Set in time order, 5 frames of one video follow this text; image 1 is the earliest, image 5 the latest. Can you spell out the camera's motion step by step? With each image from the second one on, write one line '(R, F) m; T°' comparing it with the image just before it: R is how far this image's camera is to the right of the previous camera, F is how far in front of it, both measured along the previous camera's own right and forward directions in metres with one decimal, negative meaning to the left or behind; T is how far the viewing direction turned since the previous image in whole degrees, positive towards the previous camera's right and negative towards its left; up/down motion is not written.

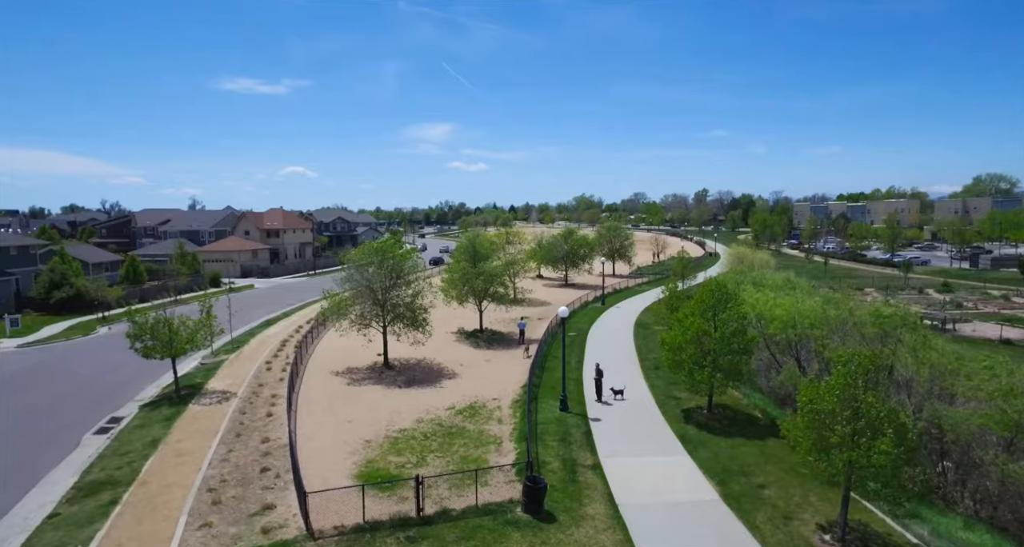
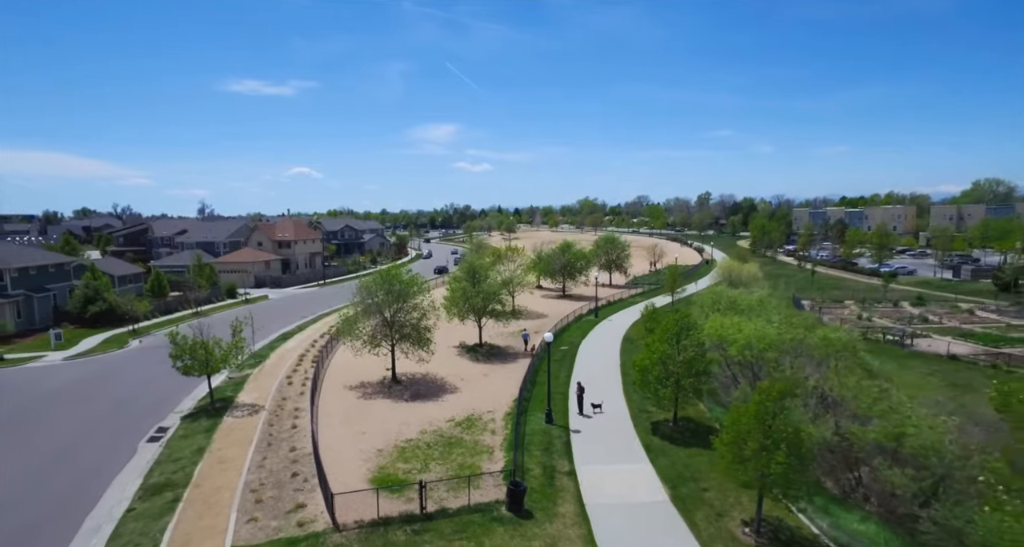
(+0.4, -2.0) m; -1°
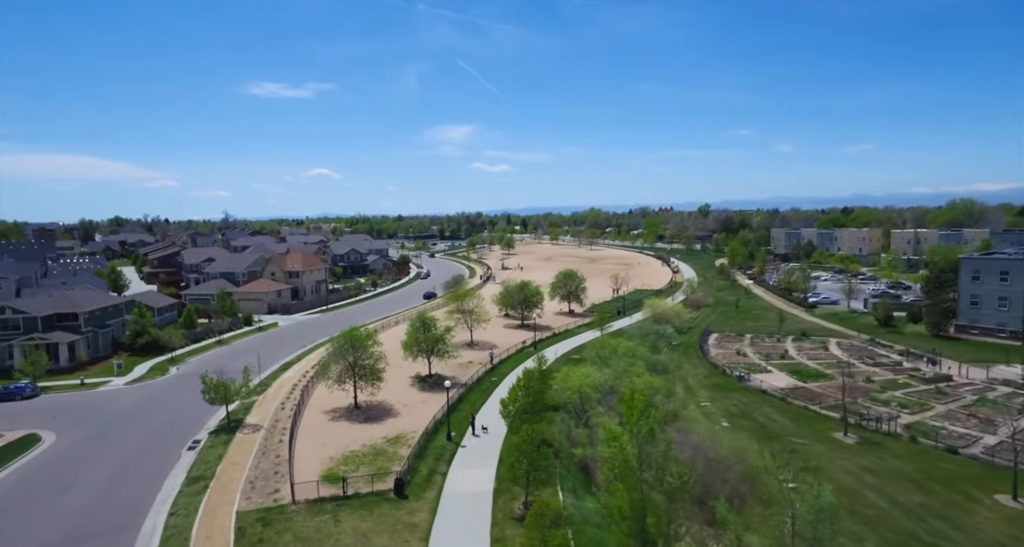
(+4.2, -7.8) m; -2°
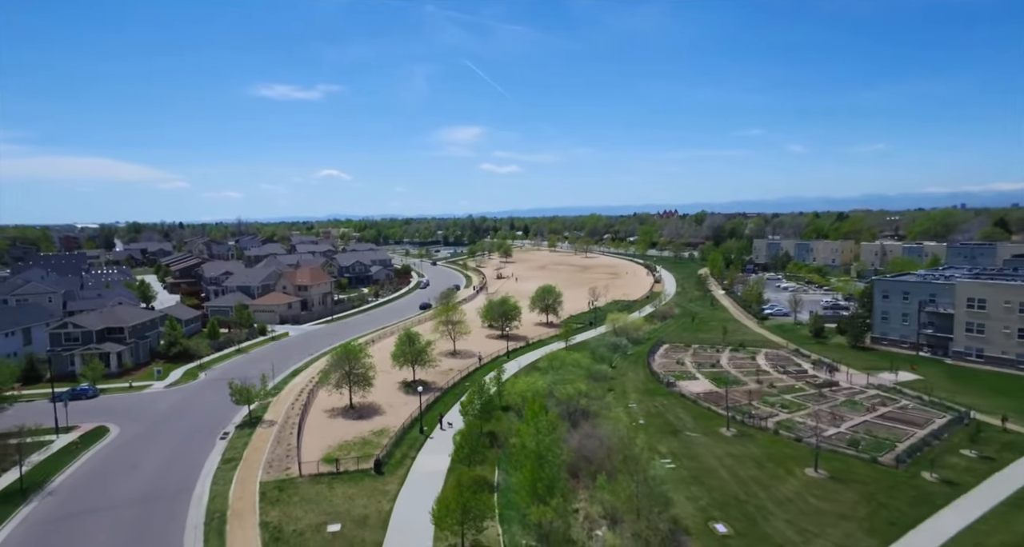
(+2.6, -6.6) m; -1°
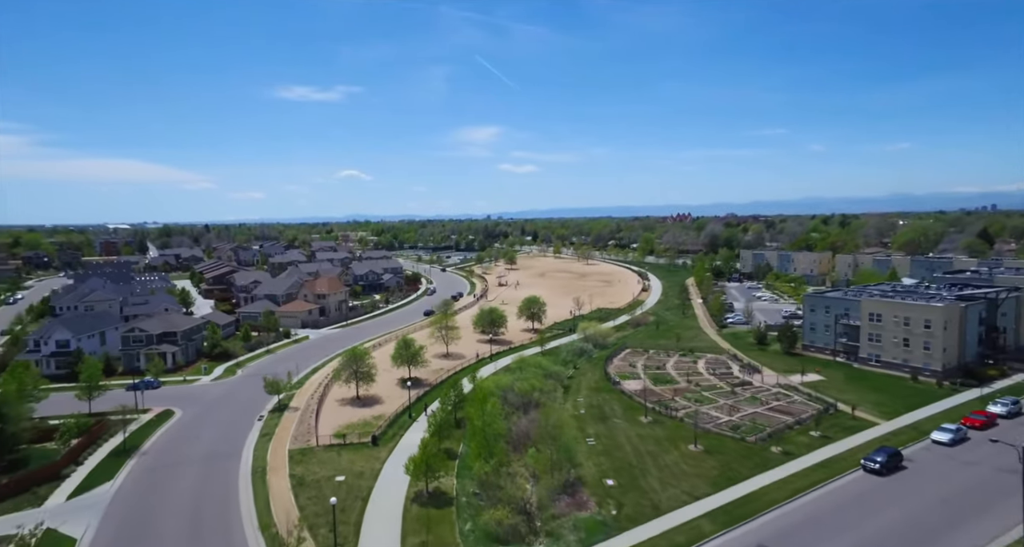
(+3.2, -8.6) m; -2°
